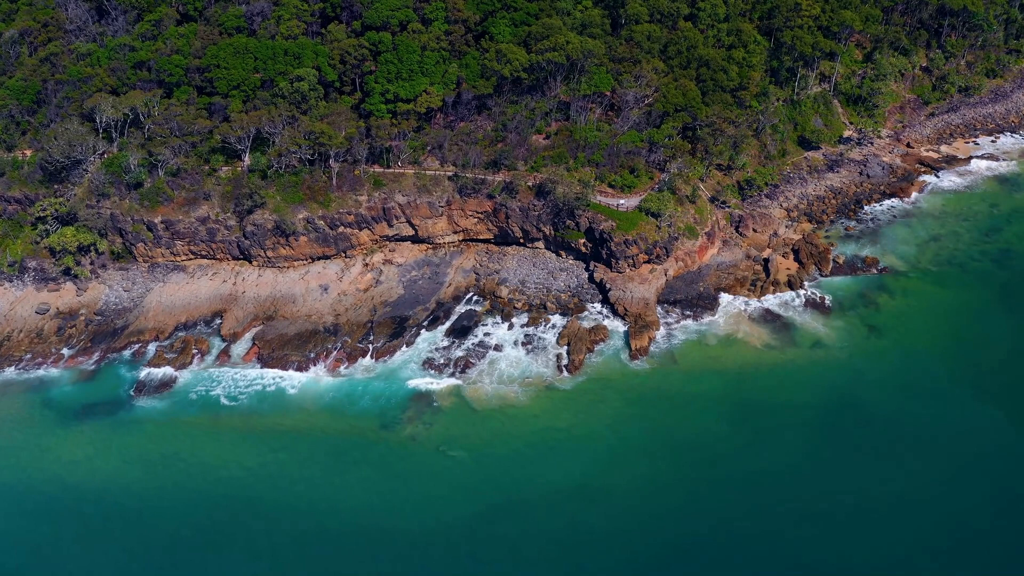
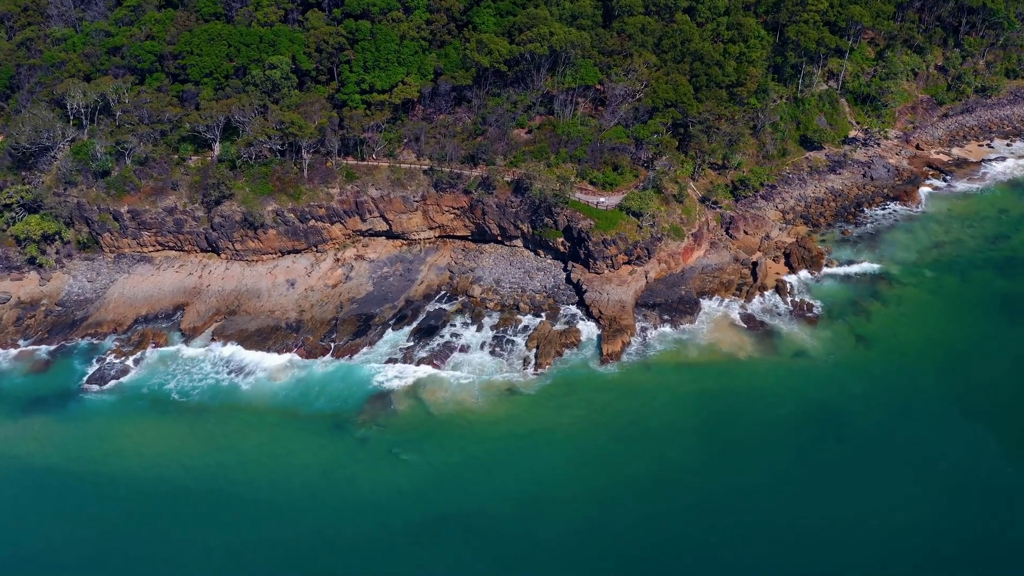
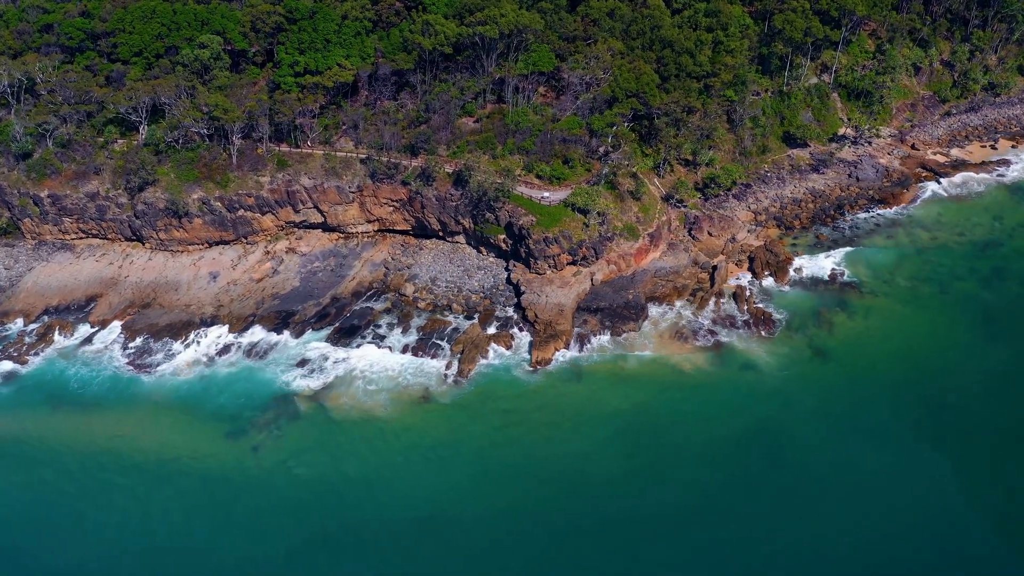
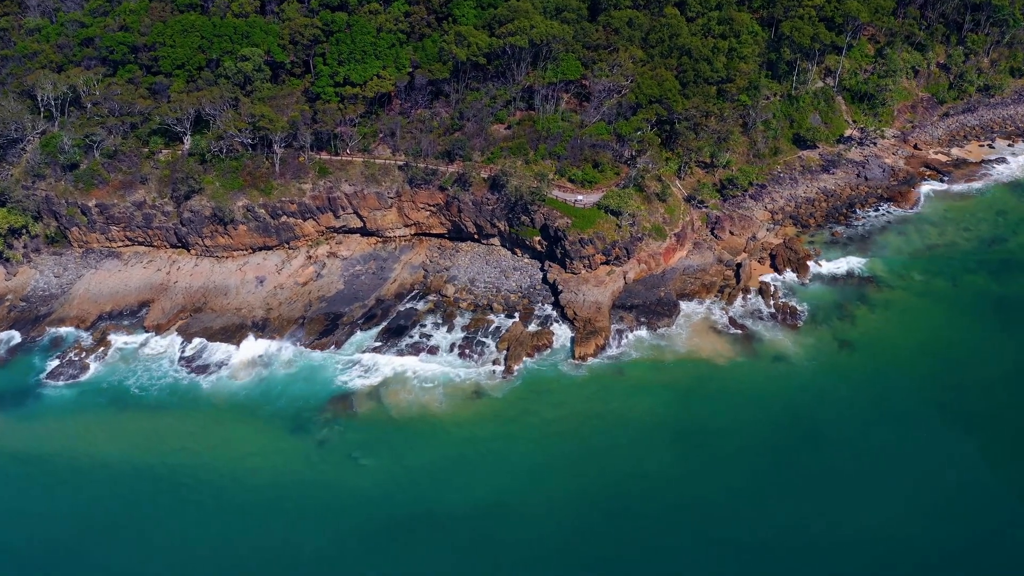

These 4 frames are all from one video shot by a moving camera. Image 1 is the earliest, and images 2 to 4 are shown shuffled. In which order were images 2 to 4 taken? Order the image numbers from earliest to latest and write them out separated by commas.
2, 4, 3
